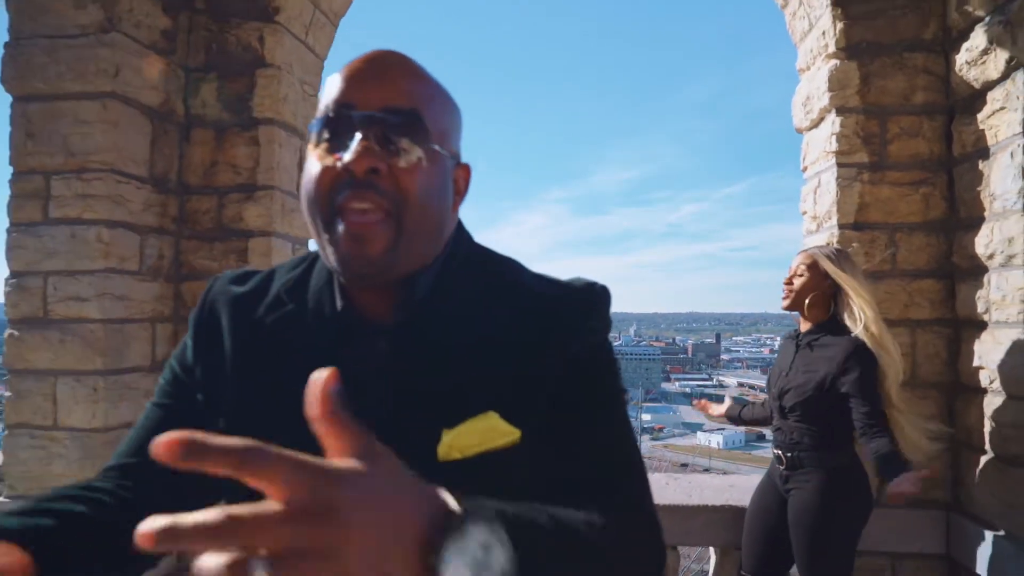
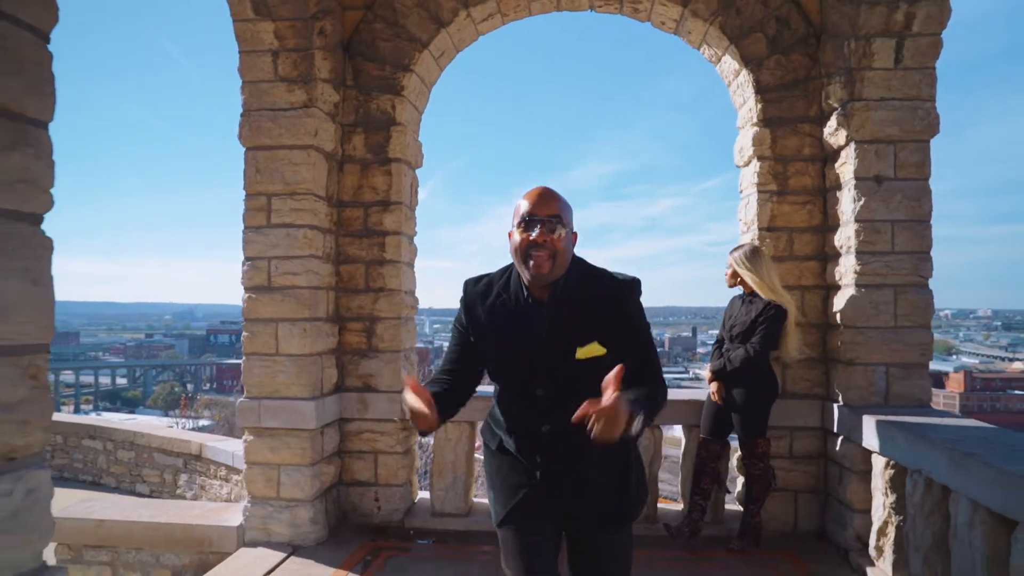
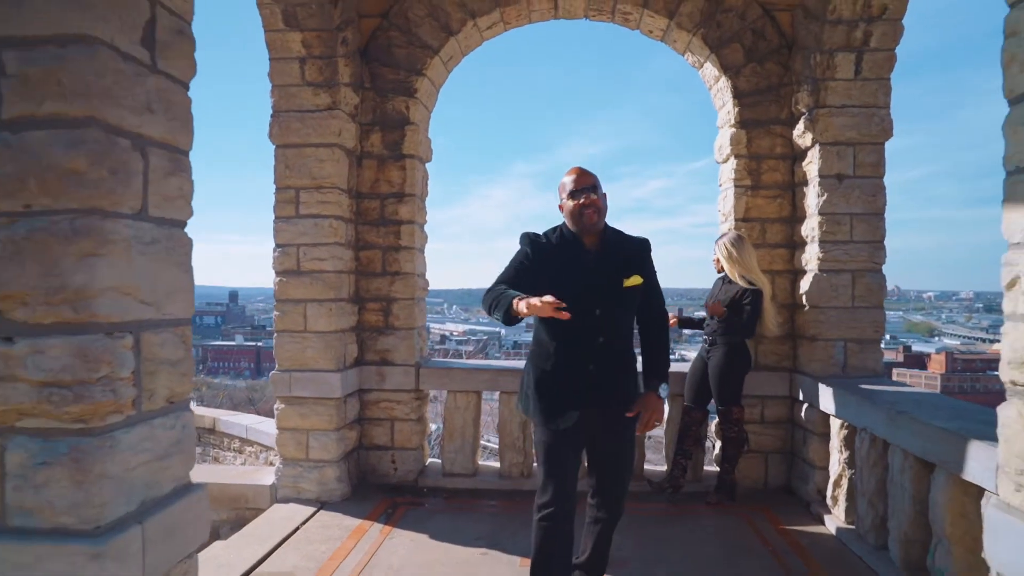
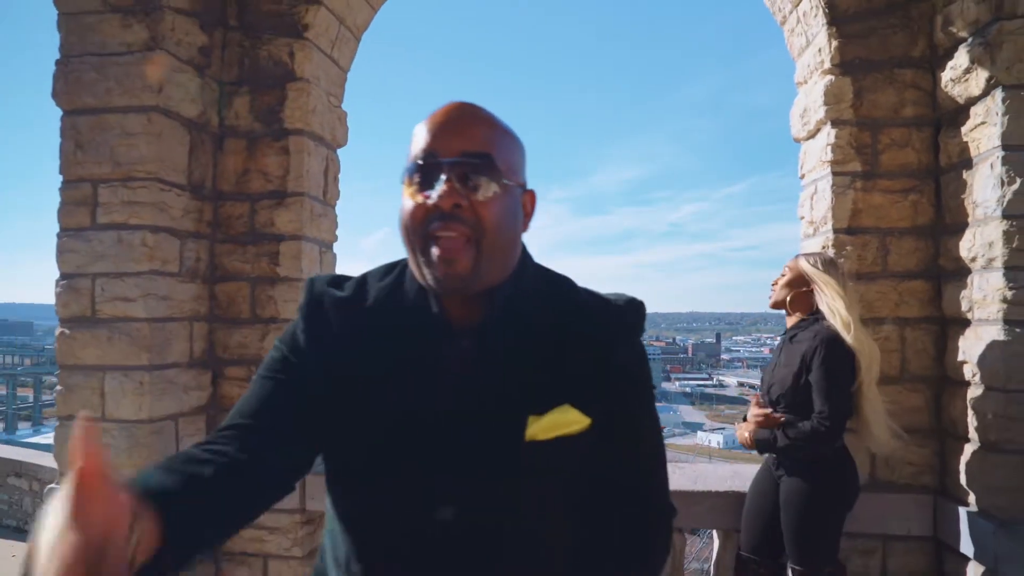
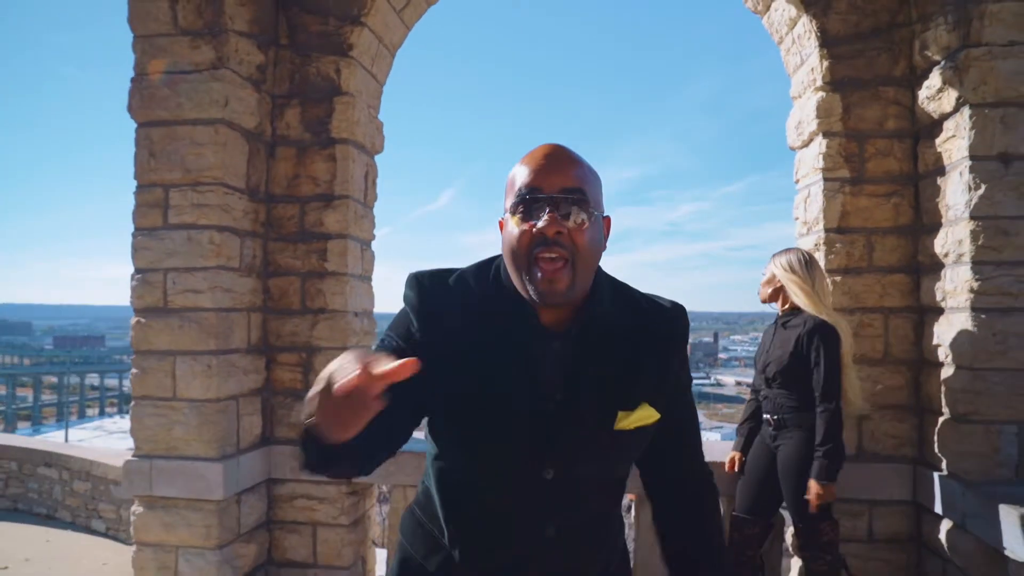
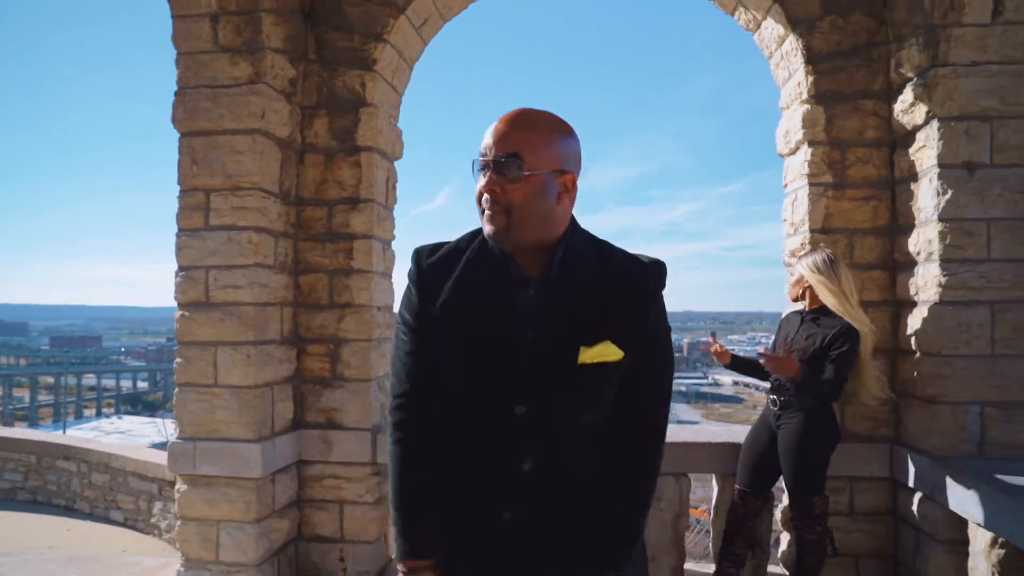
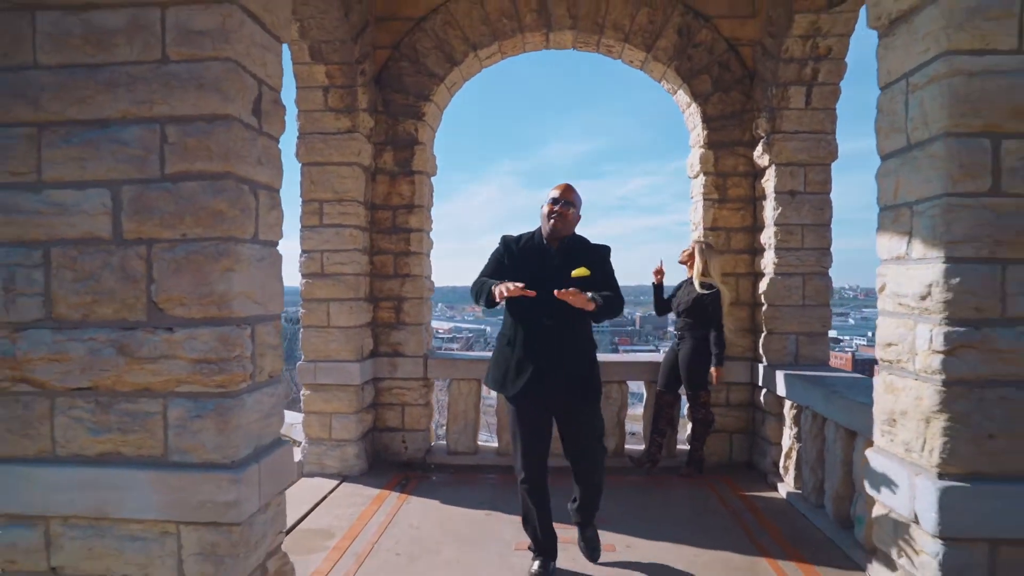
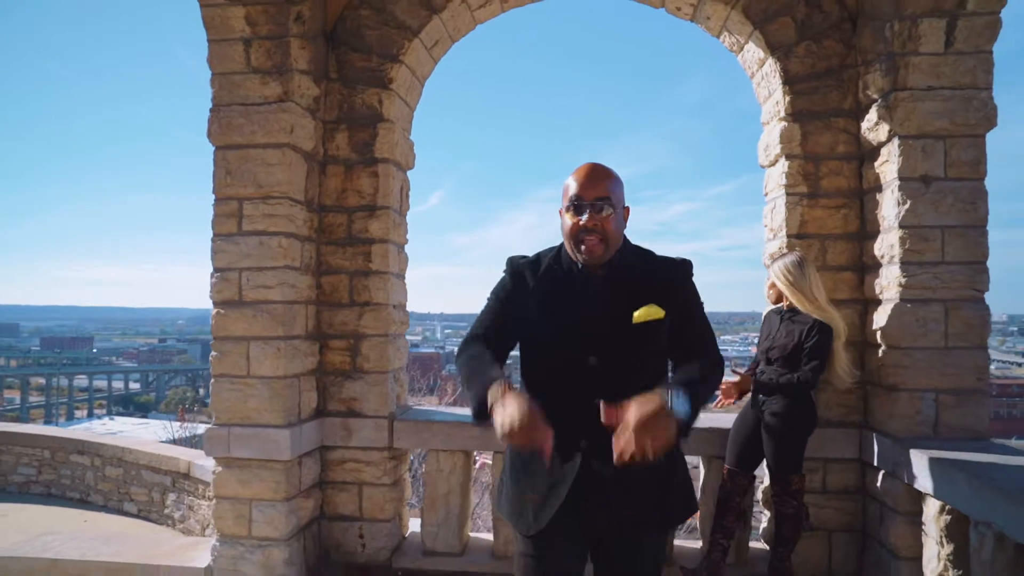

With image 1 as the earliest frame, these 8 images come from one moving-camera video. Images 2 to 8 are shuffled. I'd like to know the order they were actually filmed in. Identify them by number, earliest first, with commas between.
4, 5, 6, 8, 2, 3, 7
